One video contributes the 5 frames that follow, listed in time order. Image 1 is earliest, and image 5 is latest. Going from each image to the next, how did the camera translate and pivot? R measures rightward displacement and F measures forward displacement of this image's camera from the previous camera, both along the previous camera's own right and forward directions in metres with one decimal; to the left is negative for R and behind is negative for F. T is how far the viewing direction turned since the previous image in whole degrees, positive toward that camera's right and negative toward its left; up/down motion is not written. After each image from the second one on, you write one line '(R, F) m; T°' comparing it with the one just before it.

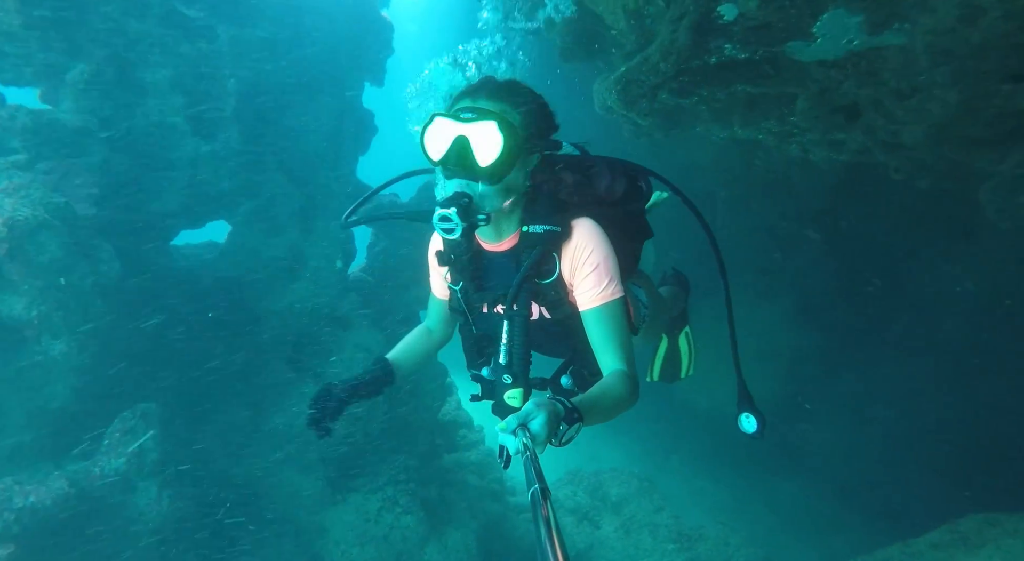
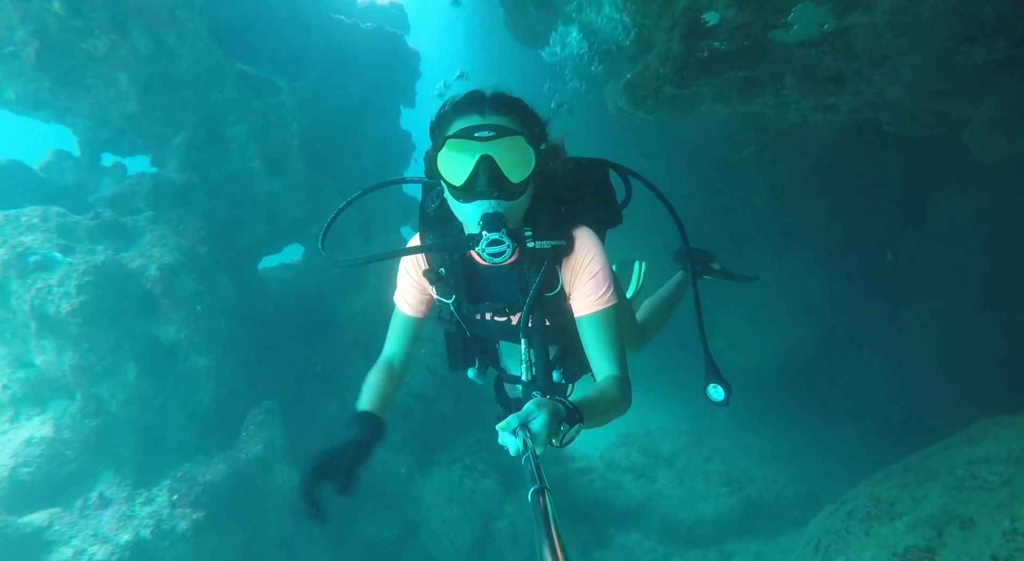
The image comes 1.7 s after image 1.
(-0.2, -1.2) m; -3°
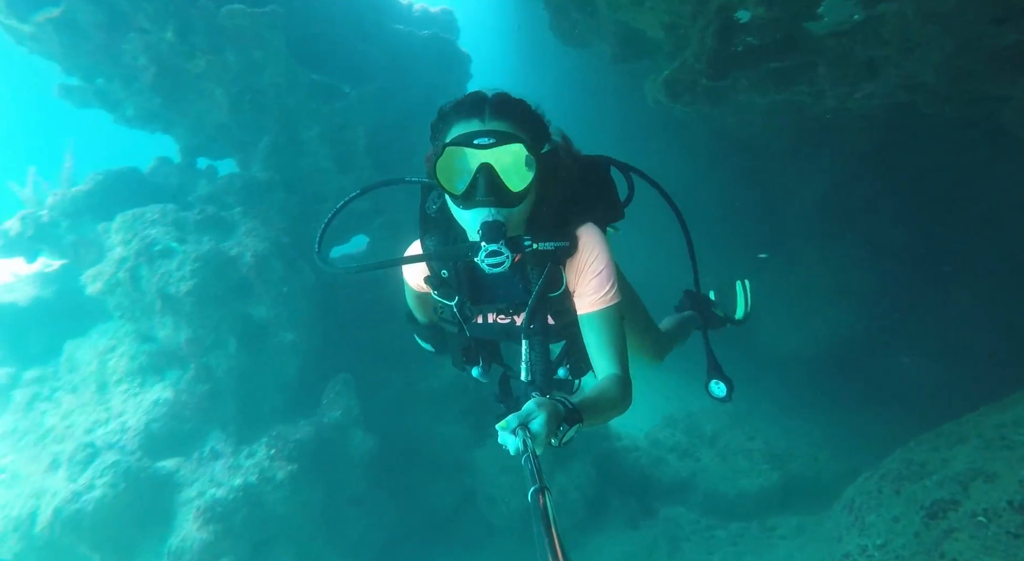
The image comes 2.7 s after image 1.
(-0.1, -0.7) m; -4°
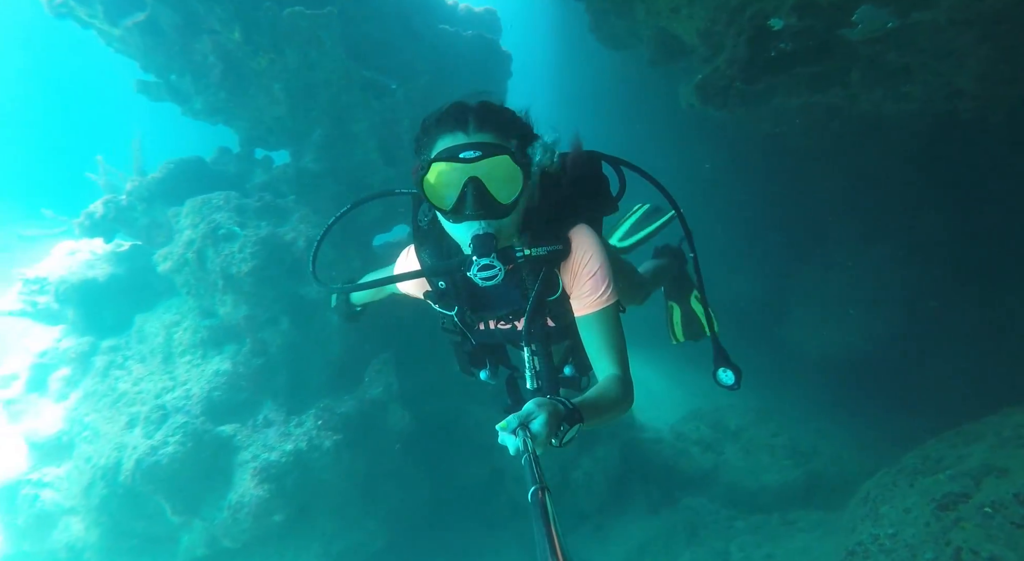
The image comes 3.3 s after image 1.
(0.0, -0.4) m; -3°
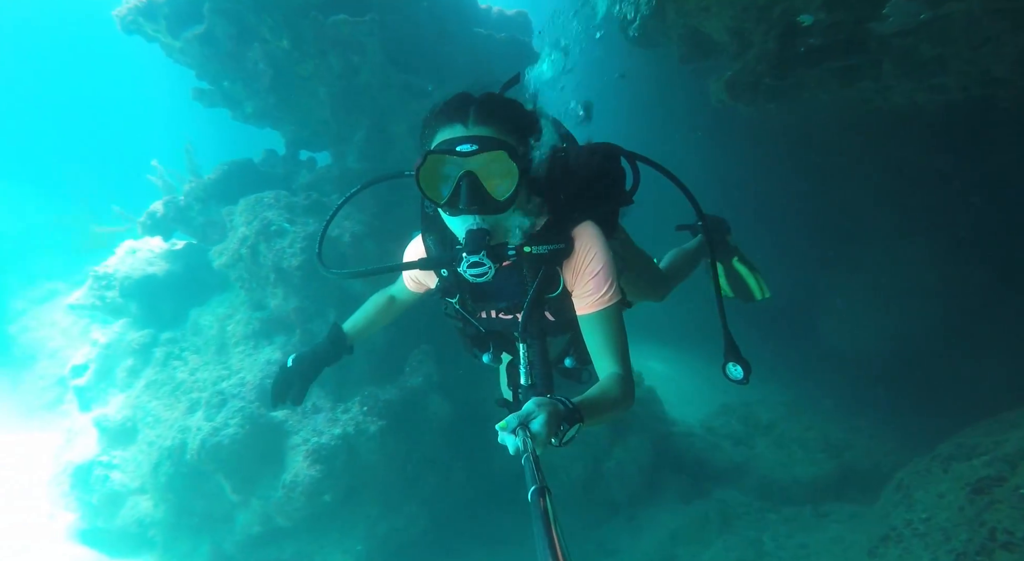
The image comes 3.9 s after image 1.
(-0.1, -0.3) m; -3°
